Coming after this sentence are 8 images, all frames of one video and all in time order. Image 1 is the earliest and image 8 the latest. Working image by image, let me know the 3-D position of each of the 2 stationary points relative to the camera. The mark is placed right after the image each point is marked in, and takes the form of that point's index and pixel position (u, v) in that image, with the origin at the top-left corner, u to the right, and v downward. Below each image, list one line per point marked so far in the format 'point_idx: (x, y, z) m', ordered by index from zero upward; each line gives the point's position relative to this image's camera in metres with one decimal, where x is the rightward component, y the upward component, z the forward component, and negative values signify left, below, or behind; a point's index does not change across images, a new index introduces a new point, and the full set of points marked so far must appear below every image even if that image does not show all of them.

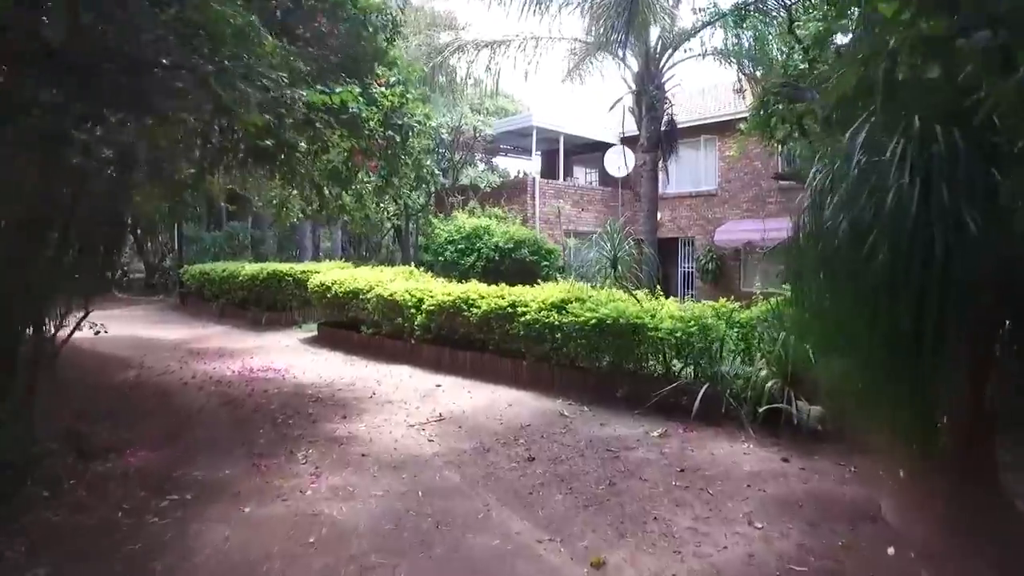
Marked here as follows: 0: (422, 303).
0: (-1.2, -0.2, +9.2) m
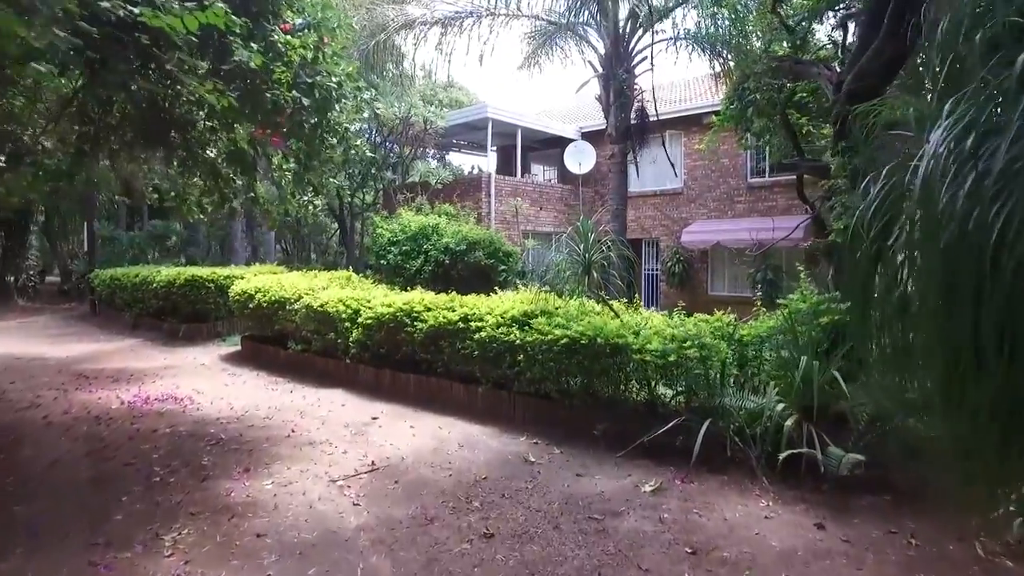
0: (-1.8, -0.3, +7.8) m
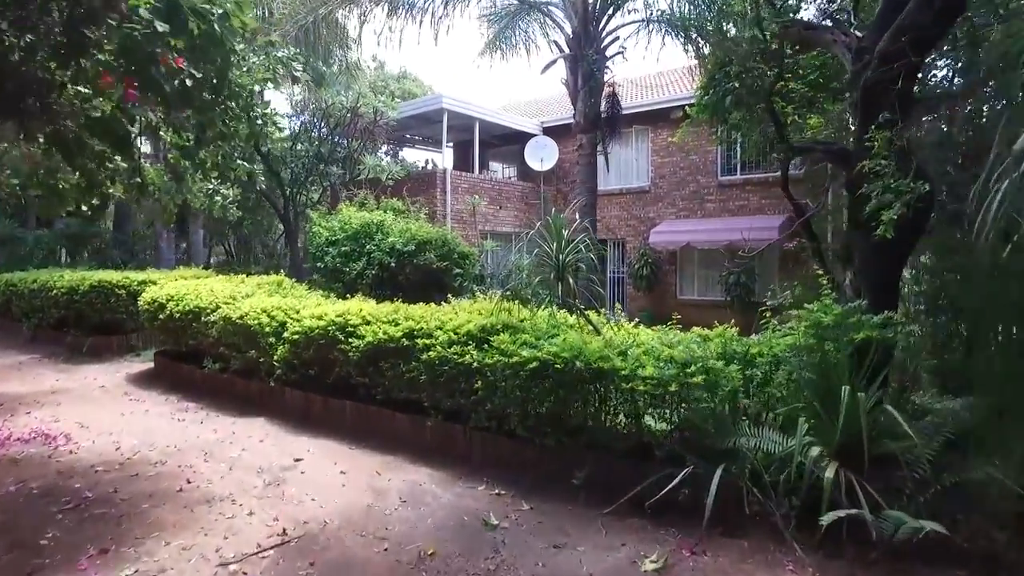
0: (-2.2, -0.4, +6.5) m
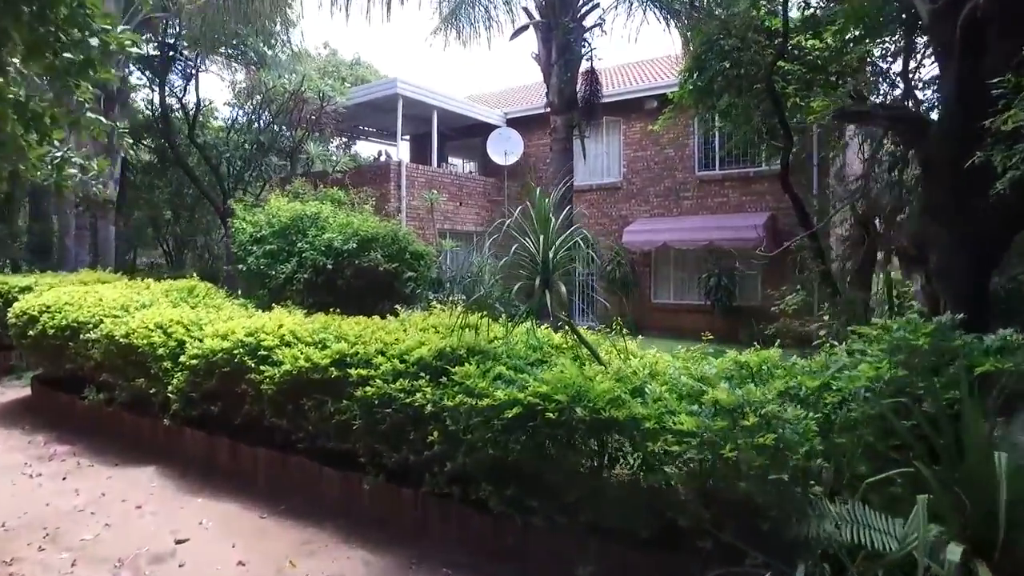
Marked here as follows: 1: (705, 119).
0: (-2.4, -0.5, +5.0) m
1: (+3.1, +2.8, +11.2) m
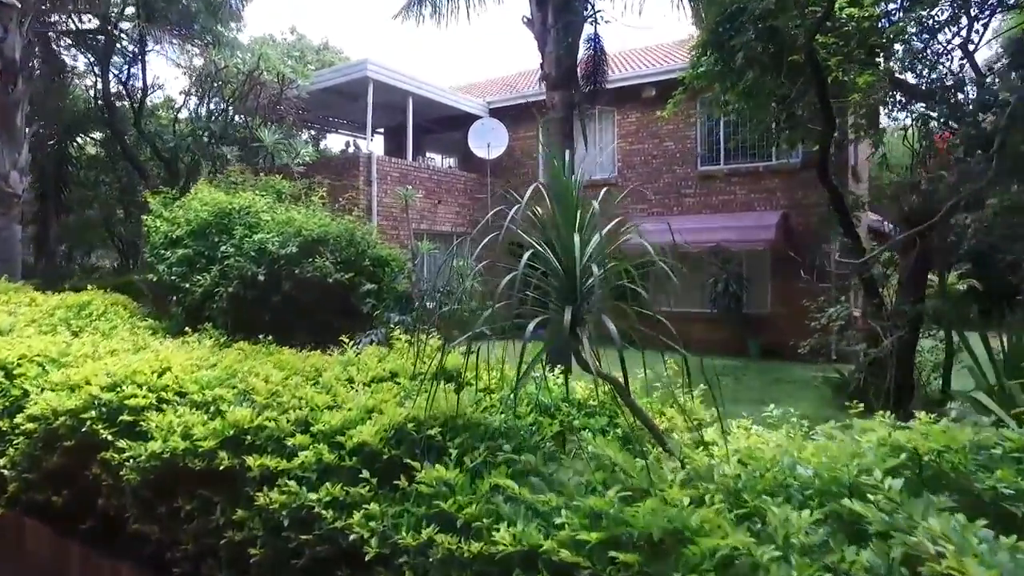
0: (-2.4, -0.6, +3.4) m
1: (+2.9, +2.6, +9.7) m
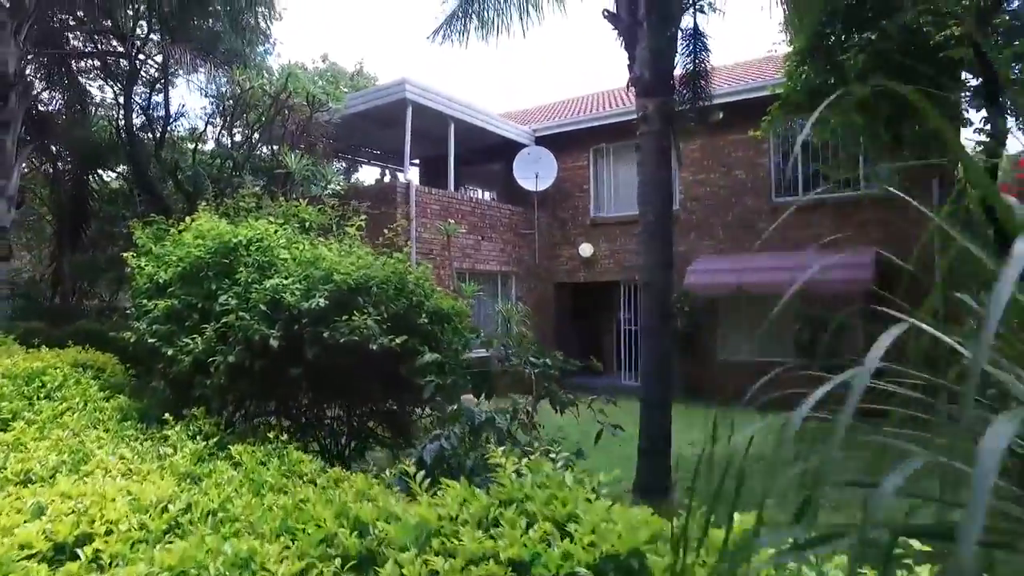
0: (-1.9, -0.8, +1.9) m
1: (+3.7, +2.0, +8.2) m
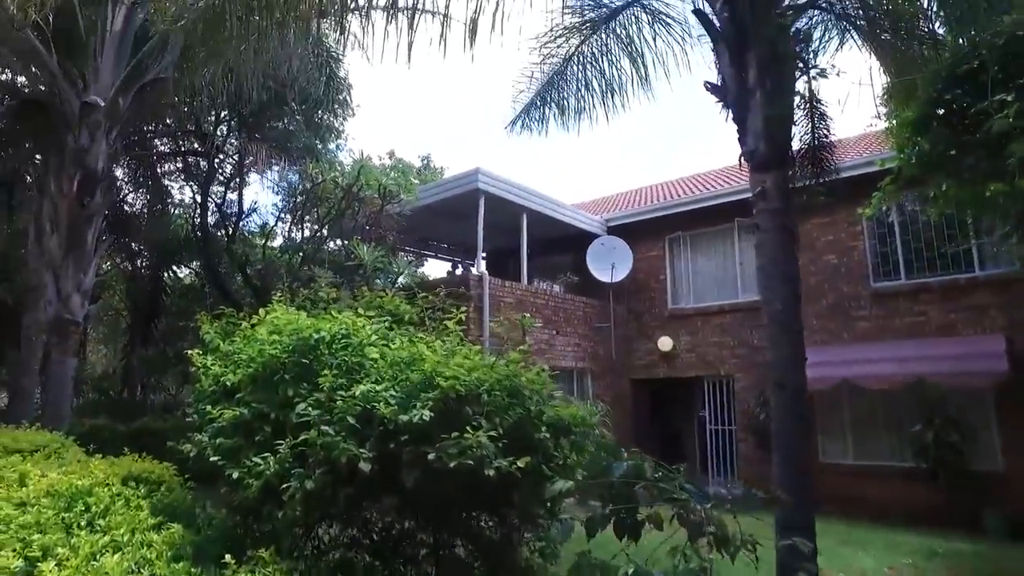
0: (-1.4, -1.1, +1.2) m
1: (+4.7, +1.0, +7.3) m
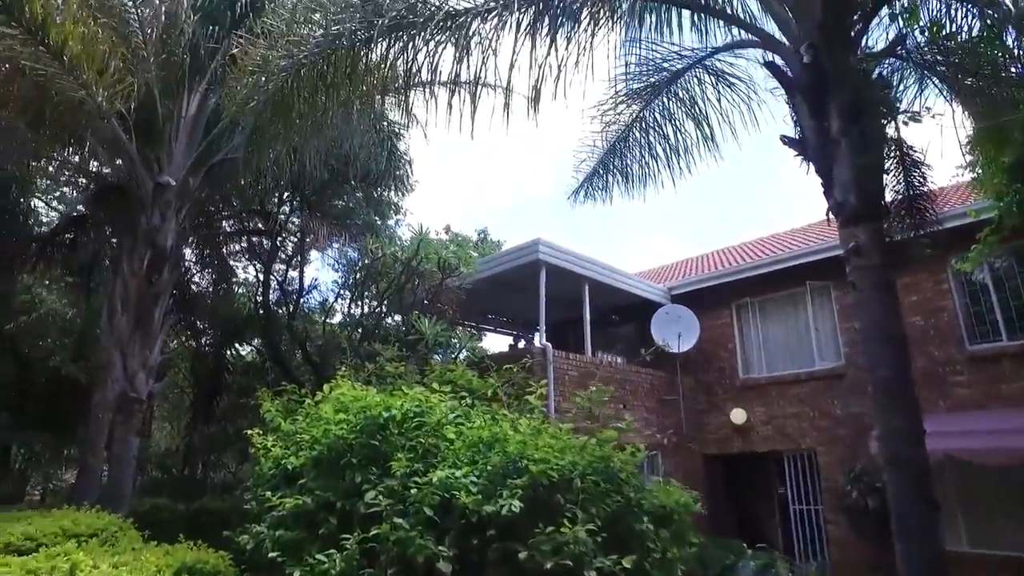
0: (-1.2, -1.2, +0.9) m
1: (+5.3, +0.4, +6.7) m
